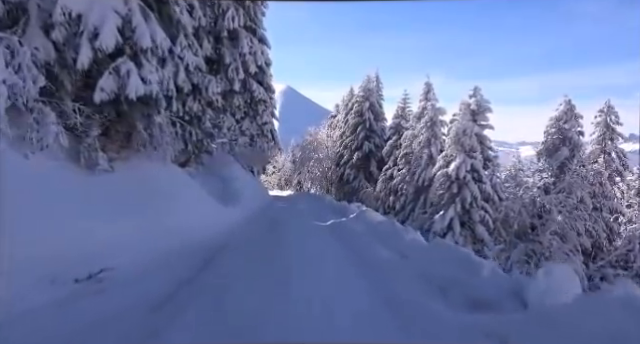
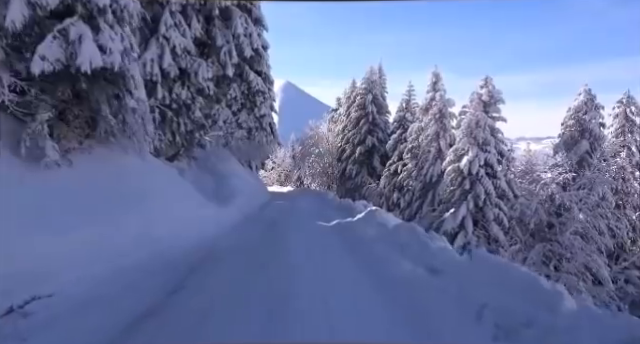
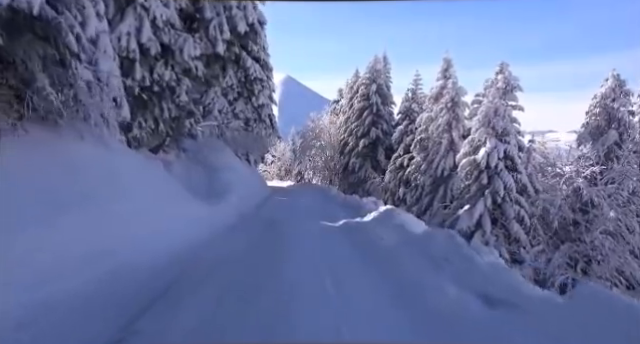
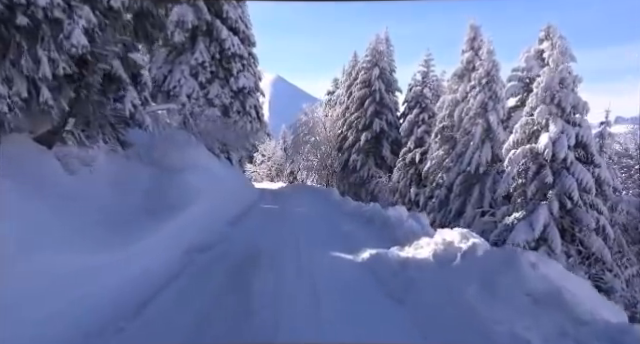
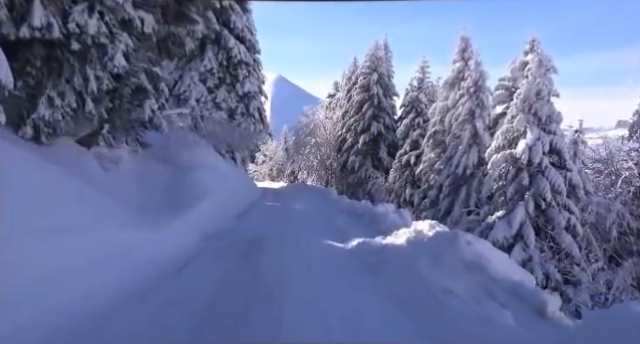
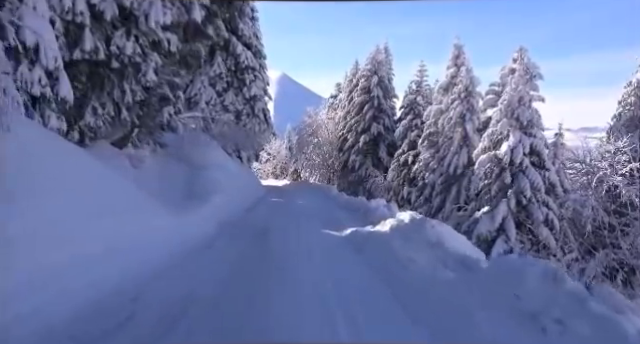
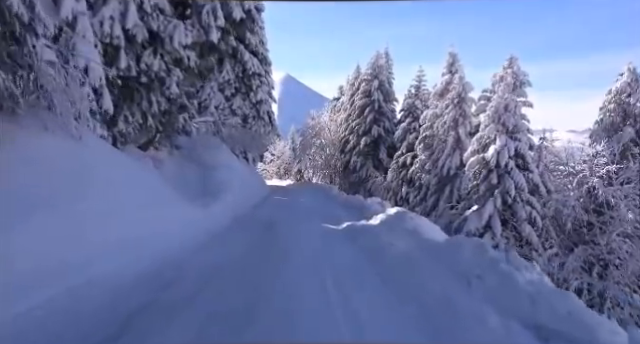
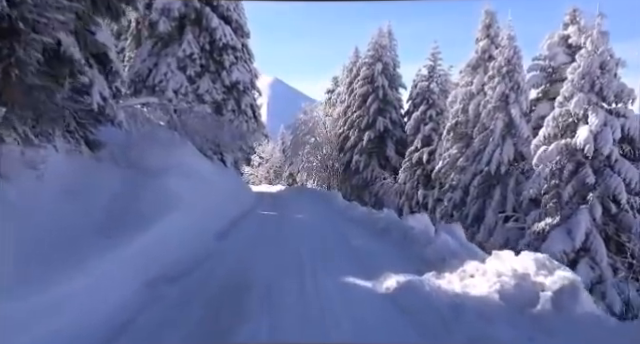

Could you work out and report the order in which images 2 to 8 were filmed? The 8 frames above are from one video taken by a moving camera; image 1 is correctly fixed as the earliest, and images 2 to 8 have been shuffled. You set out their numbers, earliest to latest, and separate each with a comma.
2, 3, 7, 6, 5, 4, 8
